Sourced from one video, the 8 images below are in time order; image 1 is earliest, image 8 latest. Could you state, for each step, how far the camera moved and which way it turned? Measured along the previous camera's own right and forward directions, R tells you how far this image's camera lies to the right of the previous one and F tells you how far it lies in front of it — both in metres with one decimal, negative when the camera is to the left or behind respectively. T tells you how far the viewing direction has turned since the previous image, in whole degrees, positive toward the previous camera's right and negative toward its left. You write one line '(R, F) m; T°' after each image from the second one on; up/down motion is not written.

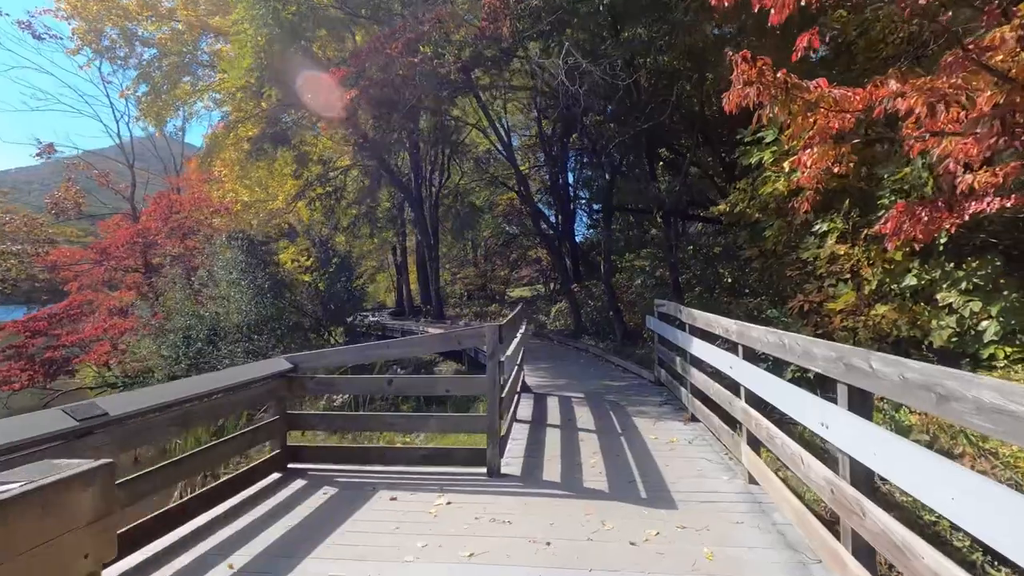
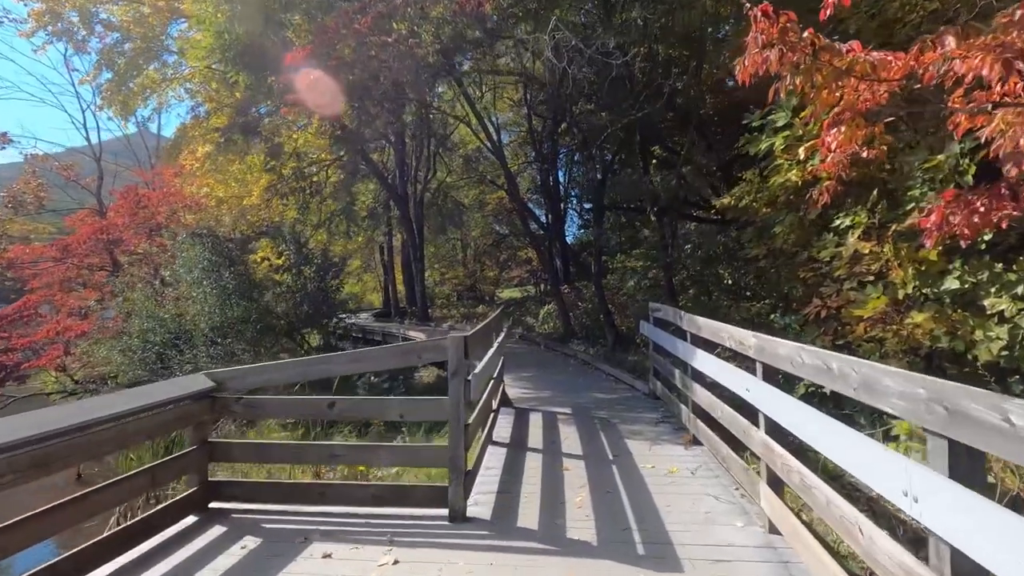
(+0.1, +0.8) m; +1°
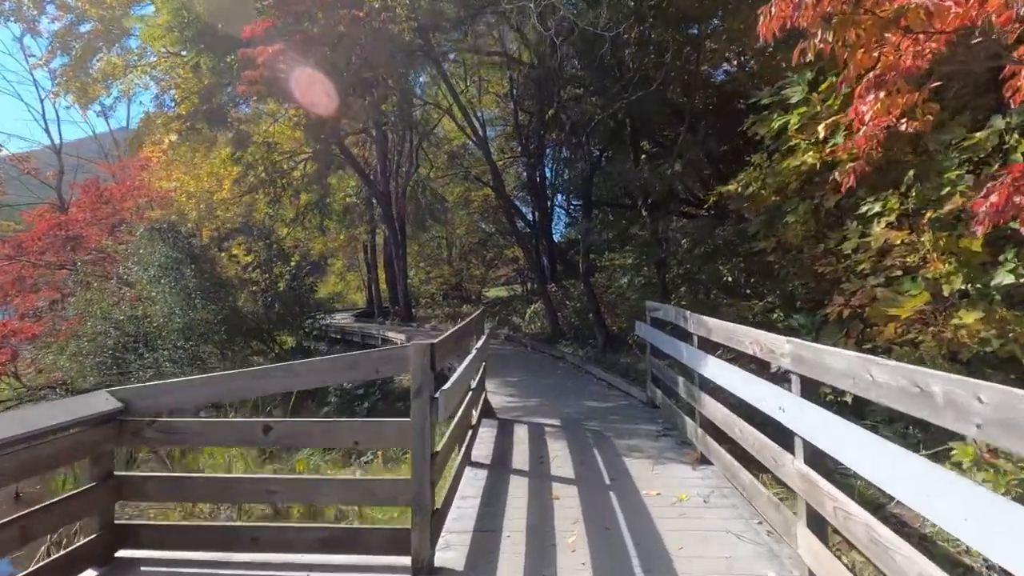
(0.0, +0.7) m; +1°
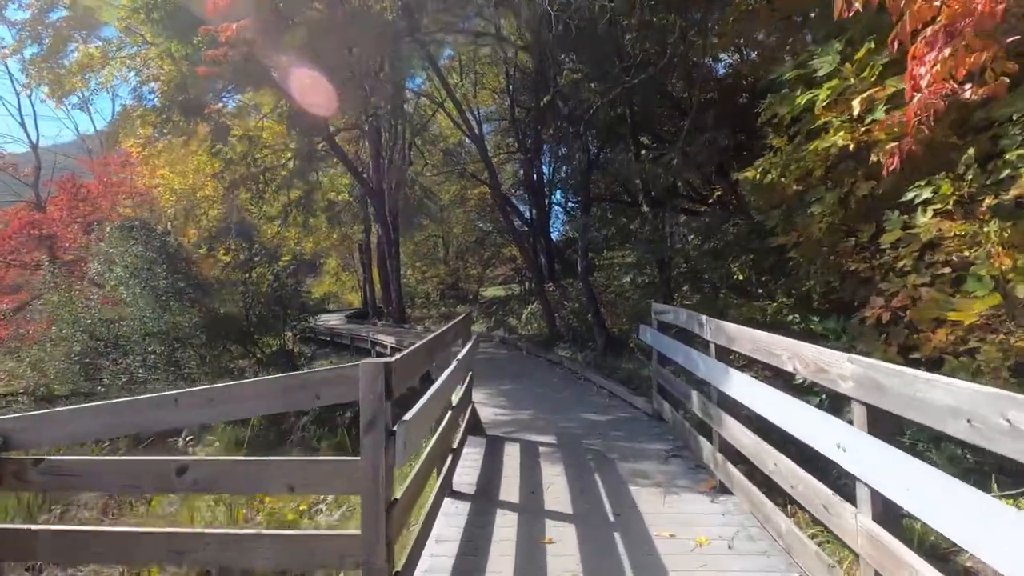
(+0.1, +0.6) m; 0°
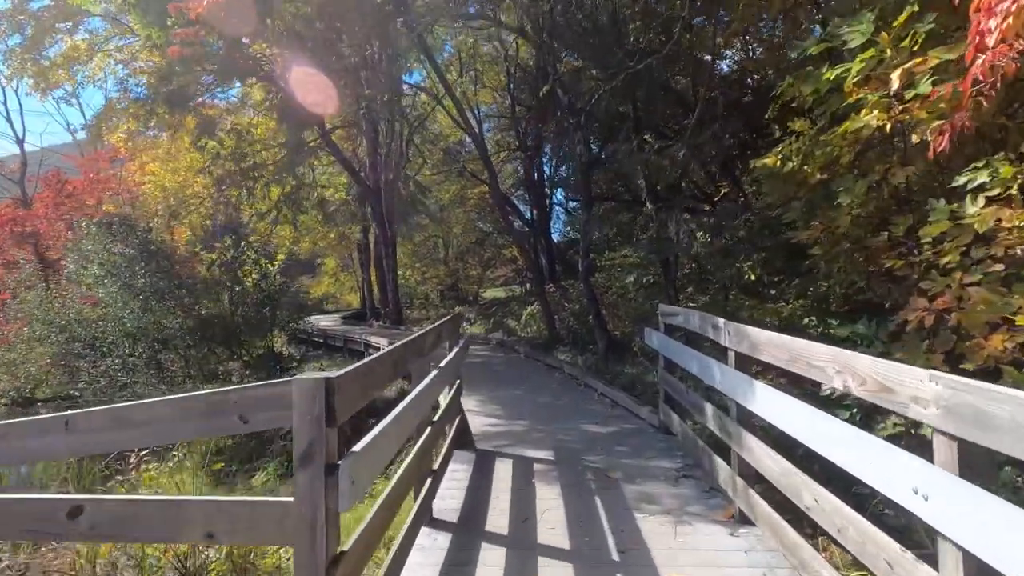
(+0.1, +0.5) m; 0°
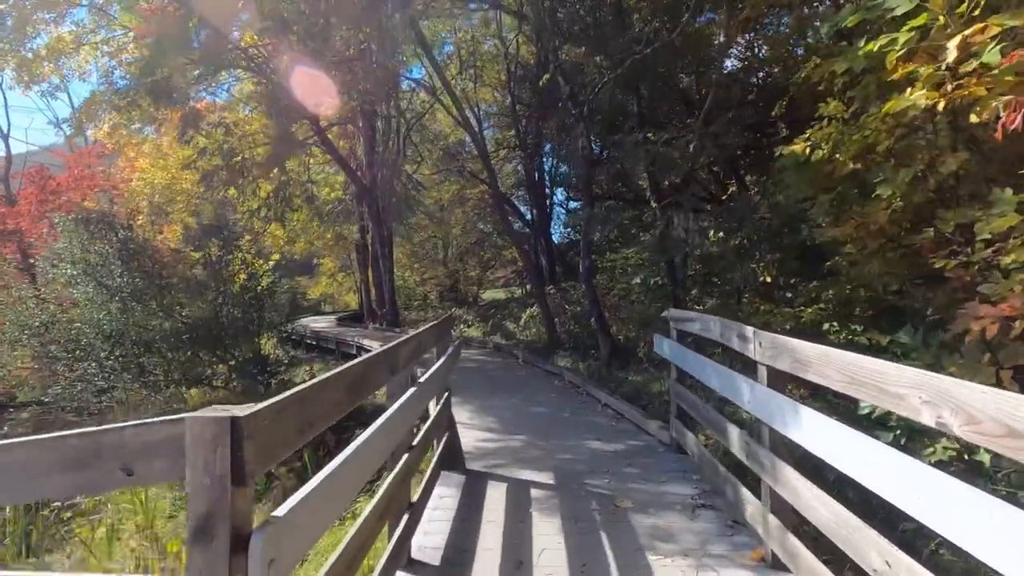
(0.0, +0.5) m; 0°
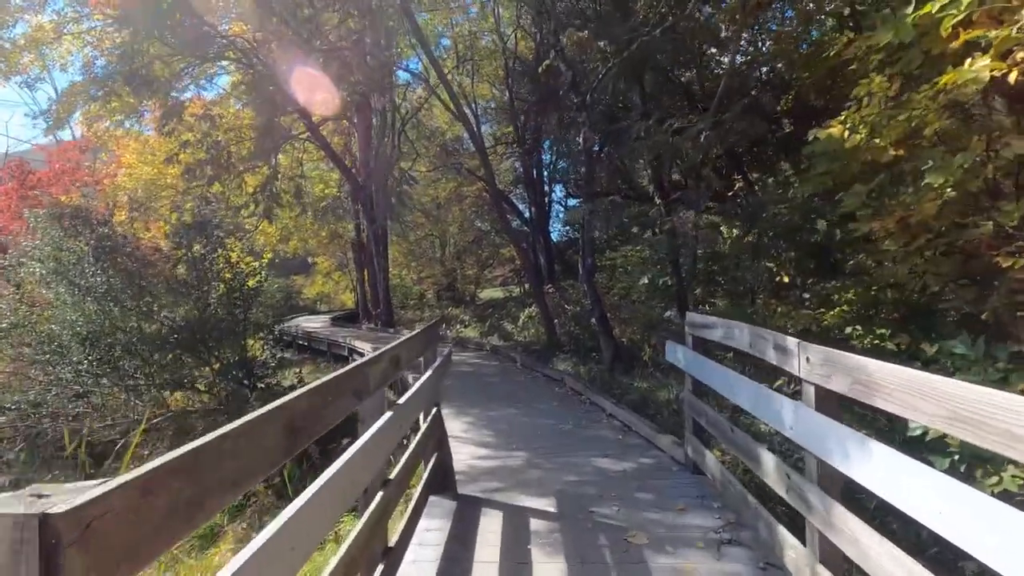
(0.0, +0.5) m; 0°
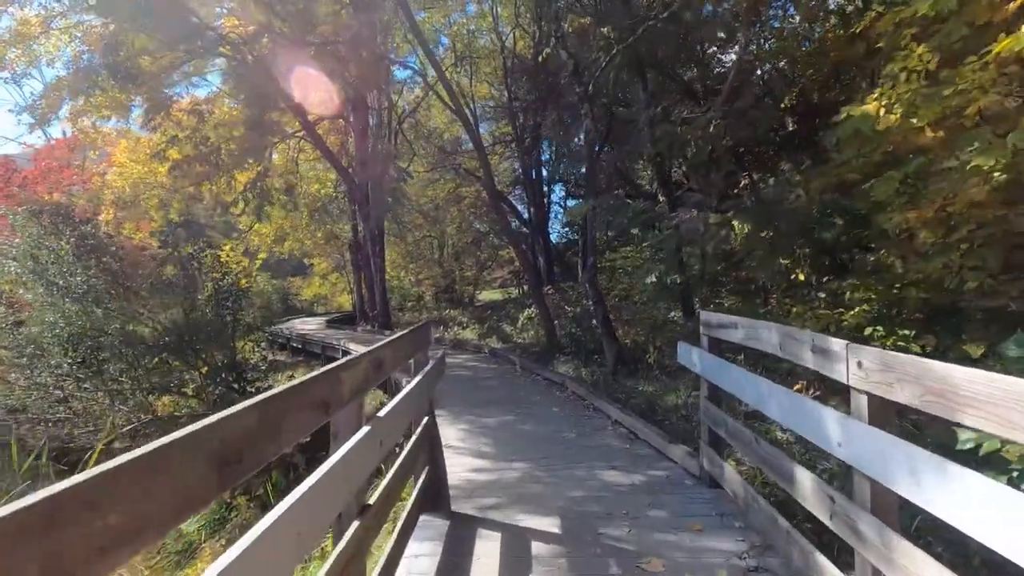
(0.0, +0.3) m; 0°
